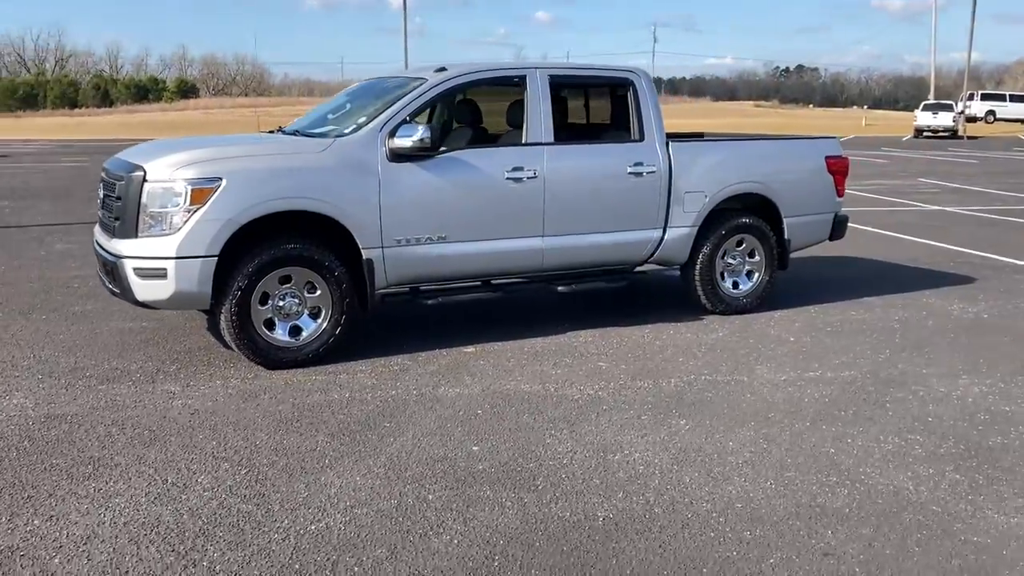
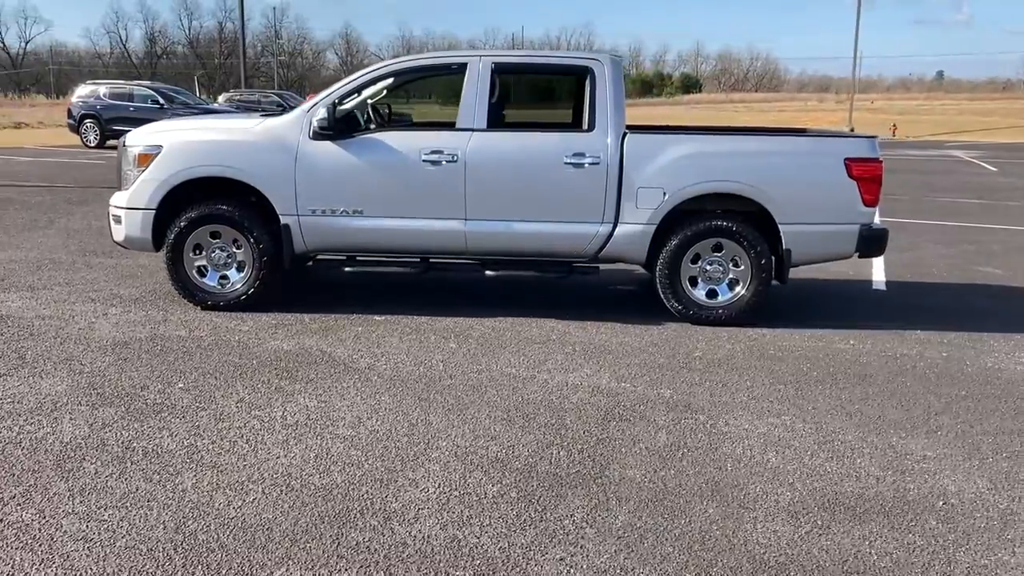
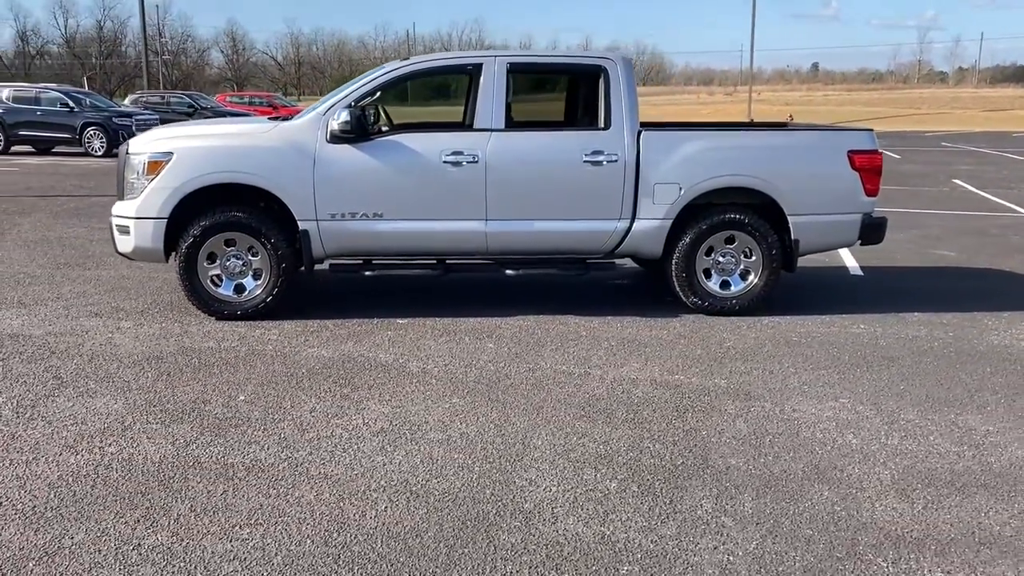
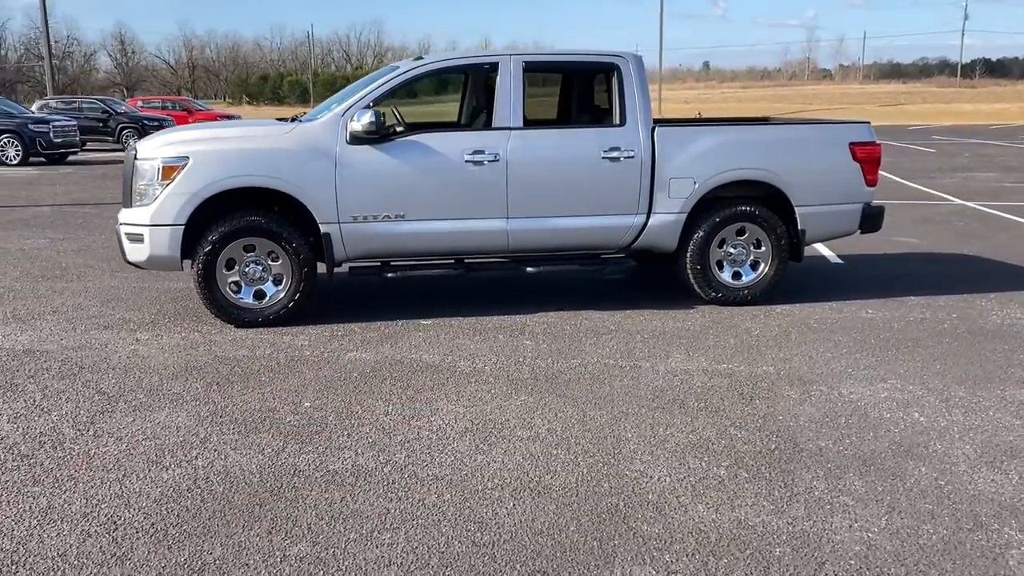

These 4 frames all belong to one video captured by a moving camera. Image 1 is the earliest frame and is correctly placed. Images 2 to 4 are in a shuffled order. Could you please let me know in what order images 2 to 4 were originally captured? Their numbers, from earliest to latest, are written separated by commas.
4, 3, 2
